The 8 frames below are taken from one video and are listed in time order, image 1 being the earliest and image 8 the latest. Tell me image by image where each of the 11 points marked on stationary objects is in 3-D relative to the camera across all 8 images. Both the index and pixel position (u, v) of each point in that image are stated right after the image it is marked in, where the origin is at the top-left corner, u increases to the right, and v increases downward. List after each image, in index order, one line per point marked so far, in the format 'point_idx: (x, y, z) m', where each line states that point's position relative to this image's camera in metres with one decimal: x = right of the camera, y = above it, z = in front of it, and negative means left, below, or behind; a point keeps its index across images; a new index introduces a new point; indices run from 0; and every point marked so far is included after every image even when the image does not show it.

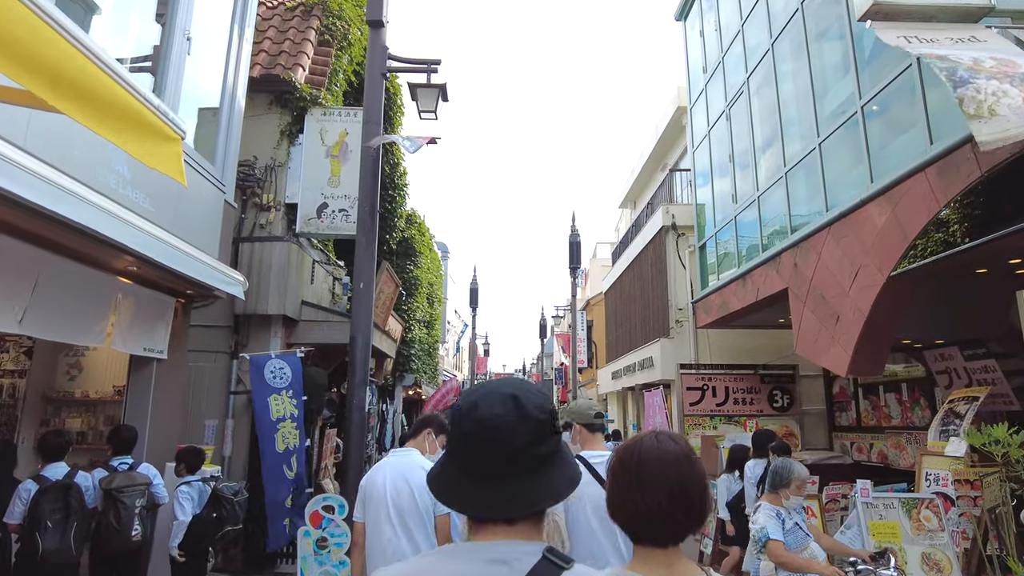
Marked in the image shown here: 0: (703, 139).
0: (+4.2, +3.3, +14.7) m
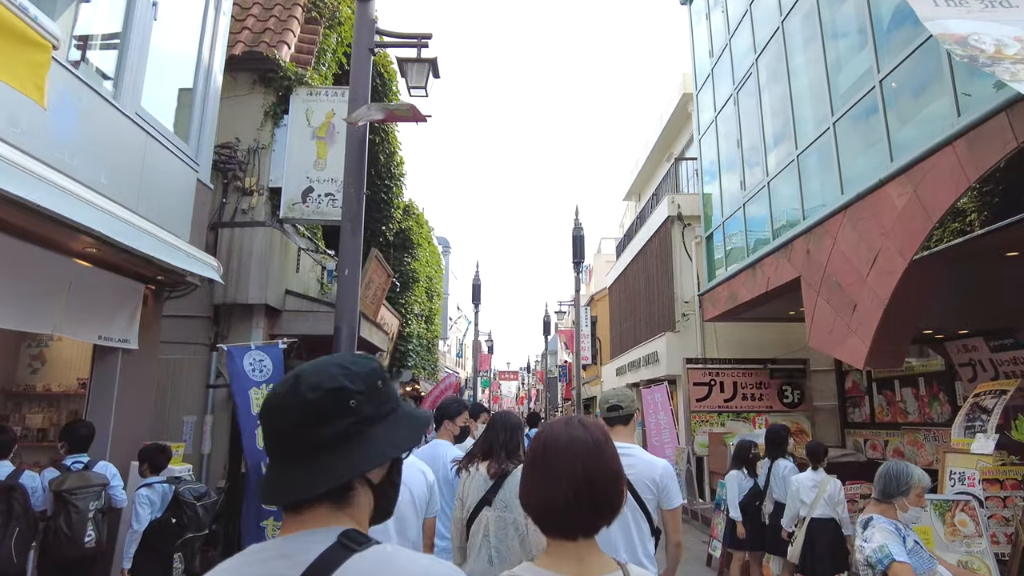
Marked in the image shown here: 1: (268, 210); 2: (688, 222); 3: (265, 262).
0: (+4.2, +3.5, +14.1) m
1: (-2.9, +0.9, +8.0) m
2: (+4.0, +1.5, +15.2) m
3: (-2.7, +0.3, +7.4) m
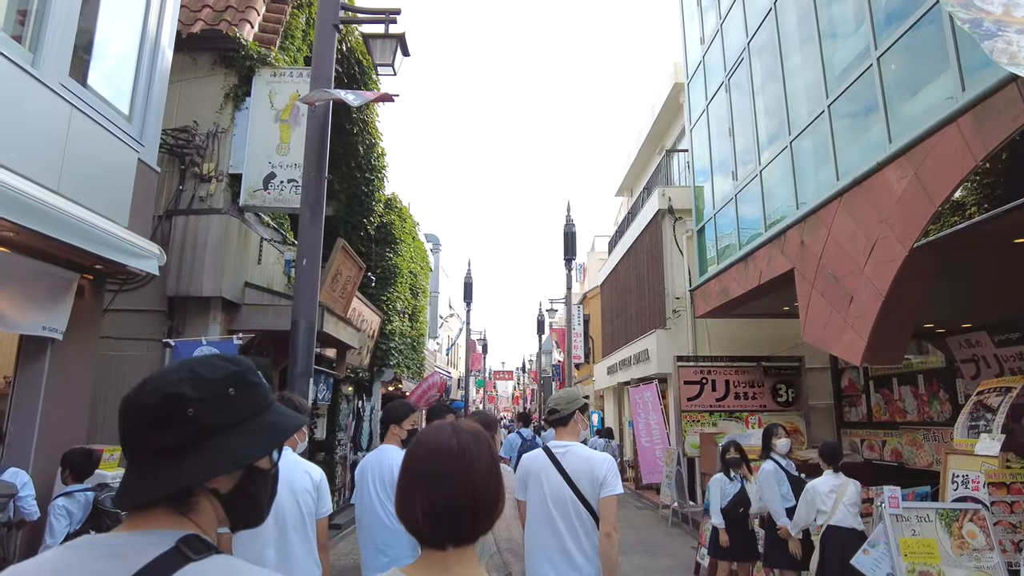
0: (+3.9, +3.6, +13.7) m
1: (-3.2, +1.0, +7.5) m
2: (+3.7, +1.6, +14.7) m
3: (-3.0, +0.4, +6.9) m
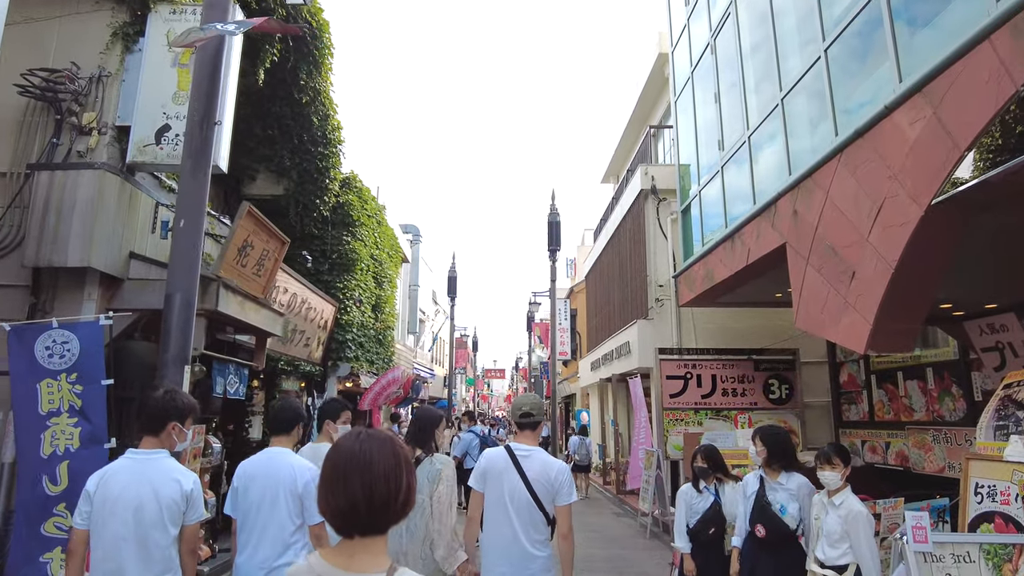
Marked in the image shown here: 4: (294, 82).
0: (+3.3, +3.8, +12.5) m
1: (-3.8, +1.3, +6.3) m
2: (+3.1, +1.9, +13.5) m
3: (-3.6, +0.6, +5.7) m
4: (-3.9, +3.6, +11.7) m
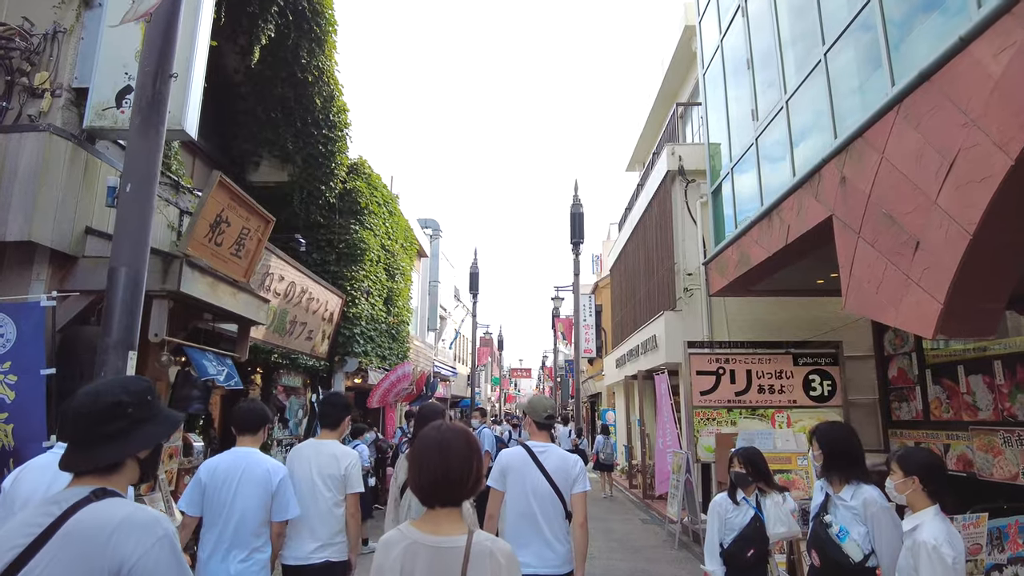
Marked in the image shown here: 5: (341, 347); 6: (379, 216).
0: (+3.6, +4.1, +11.5) m
1: (-3.8, +1.5, +5.7) m
2: (+3.4, +2.1, +12.6) m
3: (-3.6, +0.8, +5.0) m
4: (-3.6, +3.8, +11.1) m
5: (-3.4, -1.2, +13.1) m
6: (-2.8, +1.5, +14.2) m
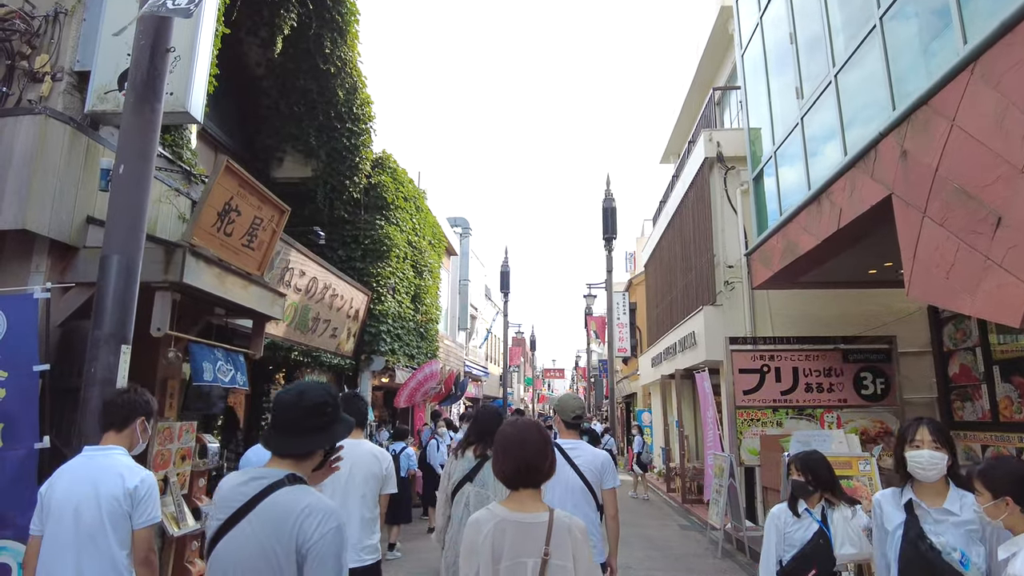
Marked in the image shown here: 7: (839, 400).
0: (+4.0, +4.2, +10.9) m
1: (-3.6, +1.5, +5.4) m
2: (+4.0, +2.2, +11.9) m
3: (-3.4, +0.9, +4.8) m
4: (-3.2, +3.9, +10.8) m
5: (-2.8, -1.1, +12.8) m
6: (-2.2, +1.6, +13.8) m
7: (+4.9, -1.7, +9.9) m
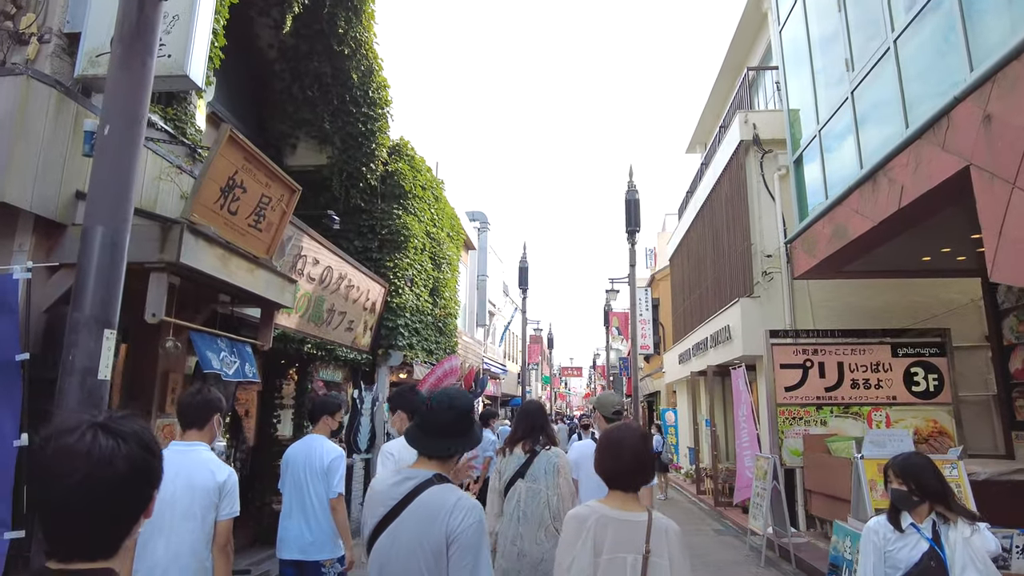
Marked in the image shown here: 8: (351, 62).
0: (+4.4, +4.3, +10.2) m
1: (-3.3, +1.6, +4.9) m
2: (+4.3, +2.4, +11.2) m
3: (-3.2, +1.0, +4.3) m
4: (-2.8, +4.0, +10.3) m
5: (-2.4, -1.0, +12.3) m
6: (-1.8, +1.7, +13.3) m
7: (+5.3, -1.5, +9.2) m
8: (-2.6, +3.6, +10.6) m
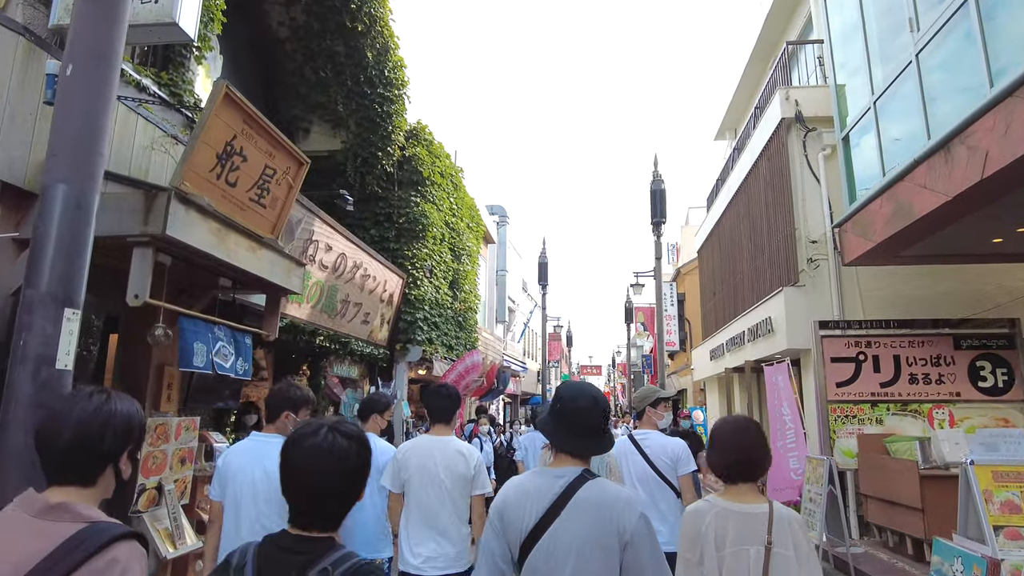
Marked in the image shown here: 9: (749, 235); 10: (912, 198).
0: (+4.7, +4.5, +9.4) m
1: (-3.1, +1.8, +4.3) m
2: (+4.7, +2.5, +10.5) m
3: (-2.9, +1.1, +3.7) m
4: (-2.4, +4.1, +9.7) m
5: (-1.9, -0.8, +11.6) m
6: (-1.3, +1.9, +12.7) m
7: (+5.6, -1.3, +8.4) m
8: (-2.2, +3.8, +10.0) m
9: (+4.6, +1.0, +12.9) m
10: (+4.4, +1.0, +7.2) m
